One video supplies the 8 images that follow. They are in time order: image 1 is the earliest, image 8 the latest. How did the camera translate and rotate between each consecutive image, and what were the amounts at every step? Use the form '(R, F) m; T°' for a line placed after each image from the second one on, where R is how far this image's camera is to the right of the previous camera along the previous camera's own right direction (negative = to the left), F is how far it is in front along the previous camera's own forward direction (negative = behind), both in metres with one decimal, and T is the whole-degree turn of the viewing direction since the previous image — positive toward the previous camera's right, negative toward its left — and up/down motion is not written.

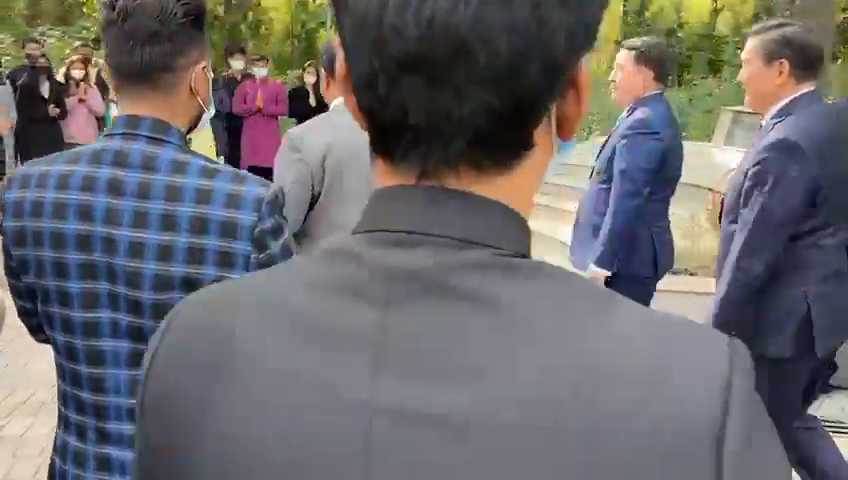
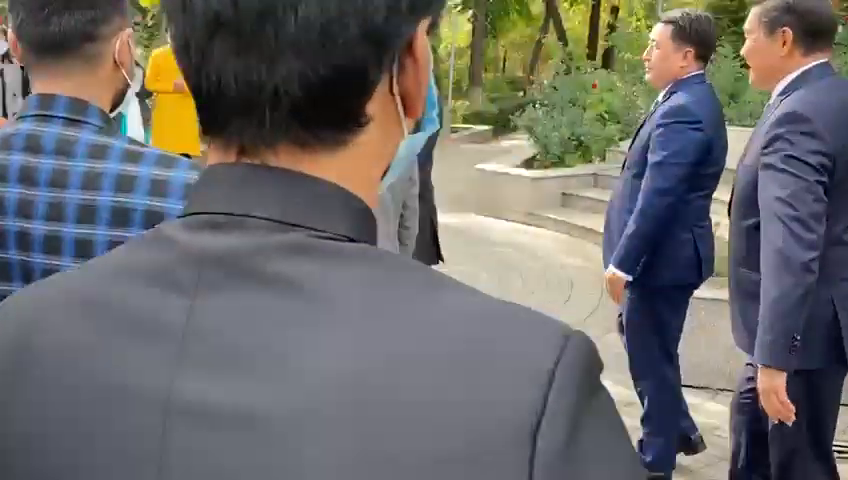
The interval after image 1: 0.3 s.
(+0.5, +0.2) m; -16°
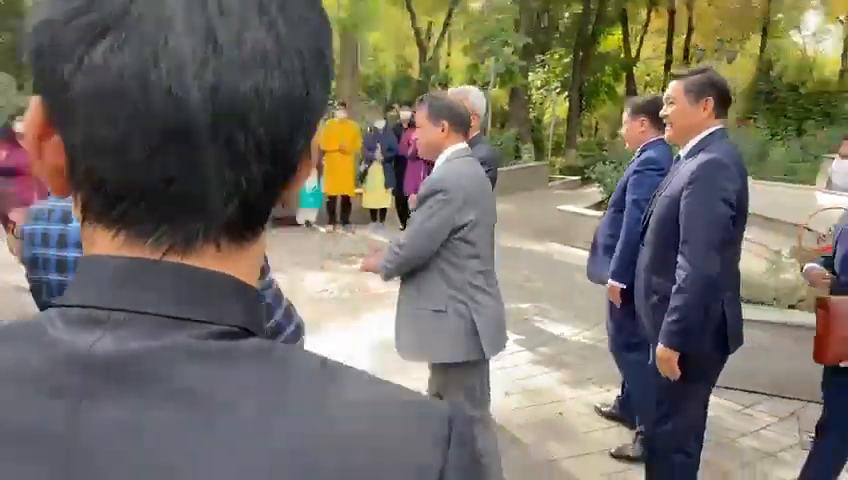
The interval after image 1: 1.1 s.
(+0.9, -0.7) m; -22°
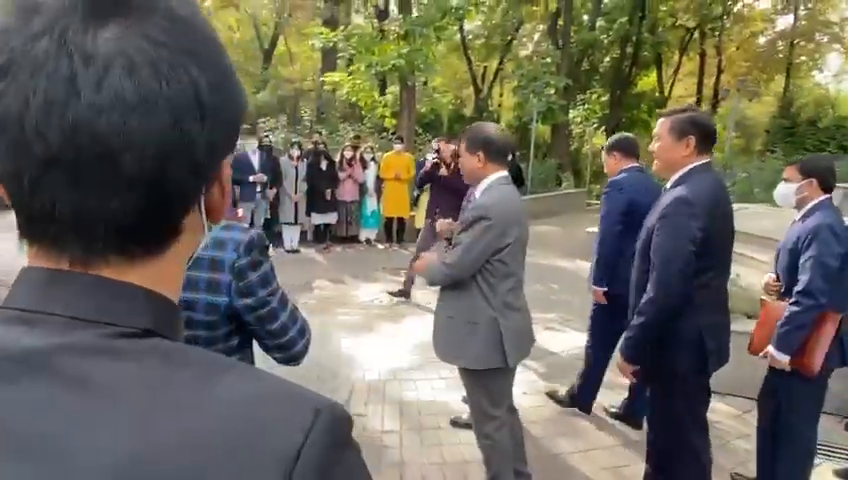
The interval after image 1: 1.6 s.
(+0.3, -0.4) m; -8°
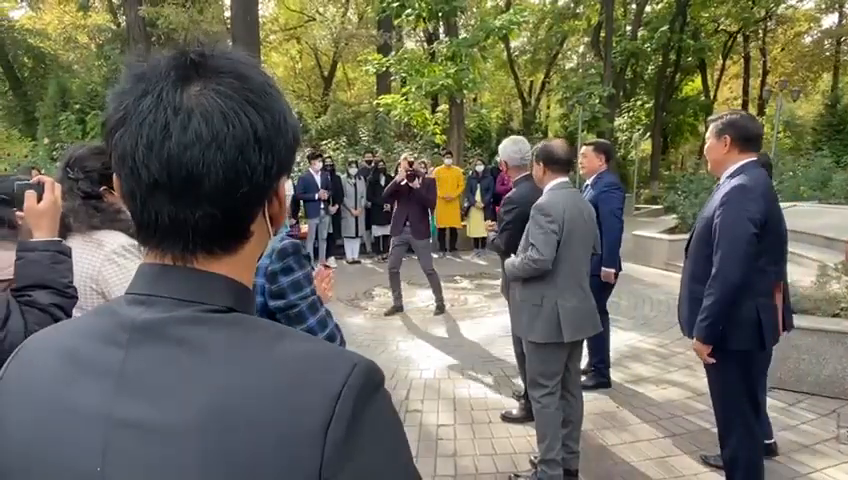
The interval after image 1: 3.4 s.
(+0.3, -0.2) m; -8°
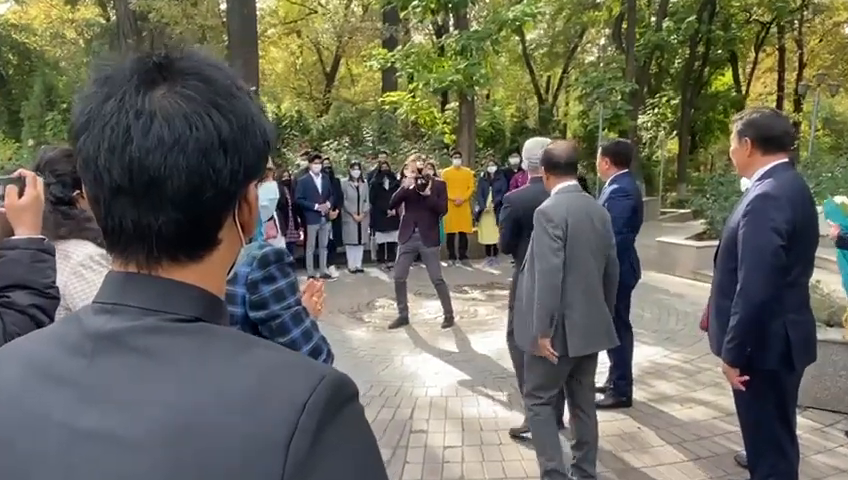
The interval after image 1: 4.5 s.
(+0.1, +0.2) m; -2°
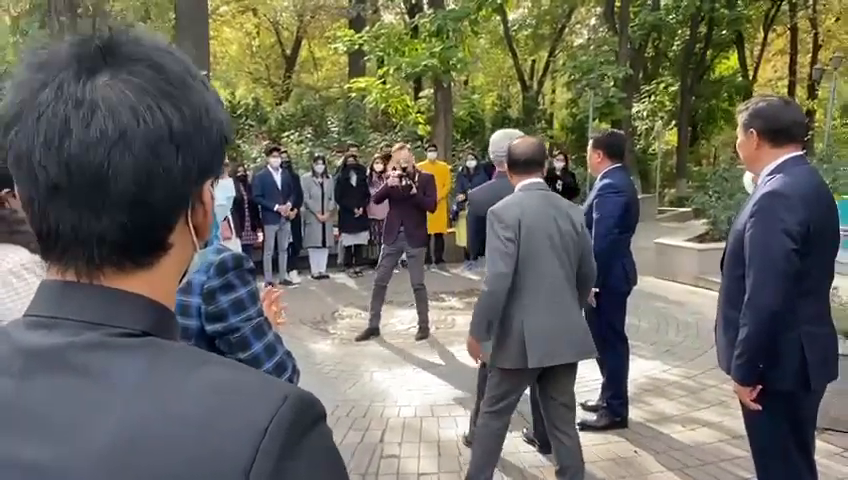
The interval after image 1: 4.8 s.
(0.0, +0.3) m; +1°
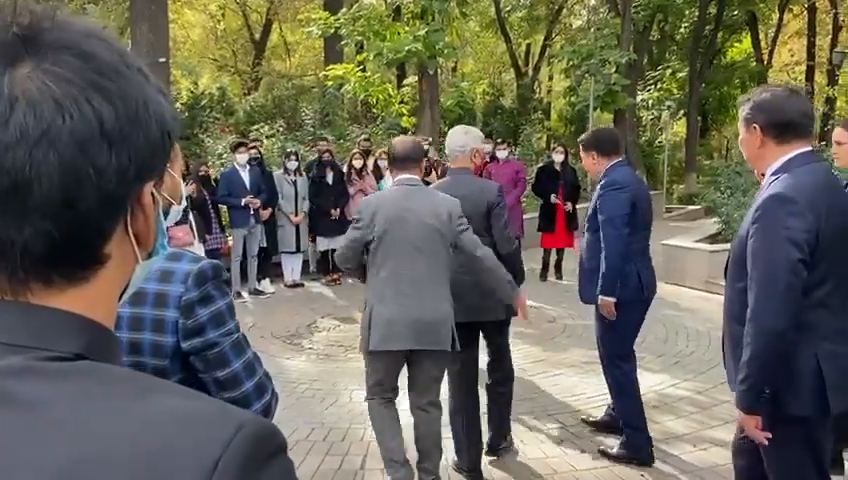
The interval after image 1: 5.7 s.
(0.0, +0.3) m; +1°
